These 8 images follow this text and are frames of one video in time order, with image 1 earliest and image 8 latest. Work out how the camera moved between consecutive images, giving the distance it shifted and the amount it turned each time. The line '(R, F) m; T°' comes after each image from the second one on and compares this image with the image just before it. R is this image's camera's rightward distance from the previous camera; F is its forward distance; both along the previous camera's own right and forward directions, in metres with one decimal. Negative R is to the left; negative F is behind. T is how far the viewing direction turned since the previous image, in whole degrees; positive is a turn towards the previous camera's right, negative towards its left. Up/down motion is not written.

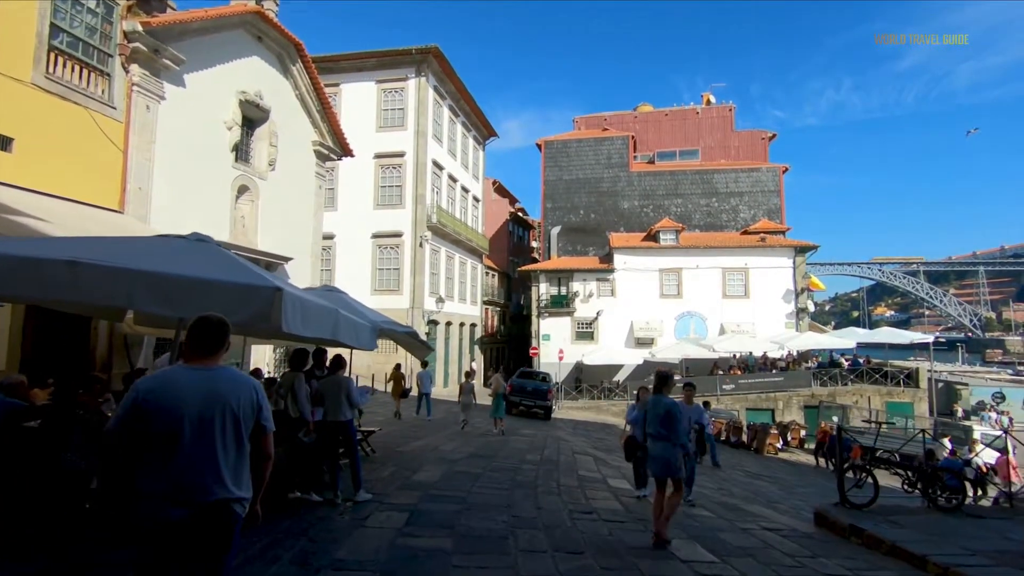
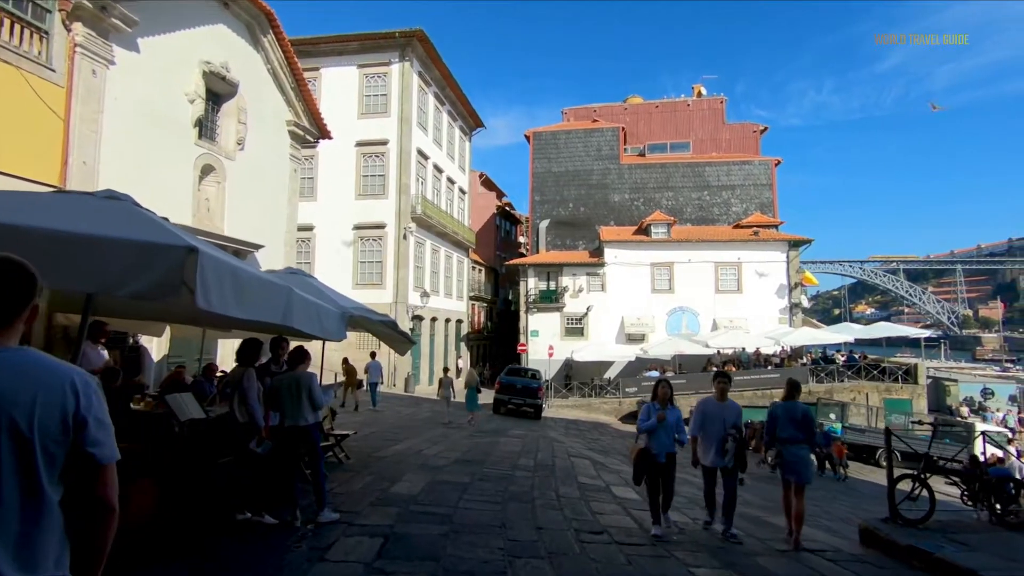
(-0.1, +1.1) m; +1°
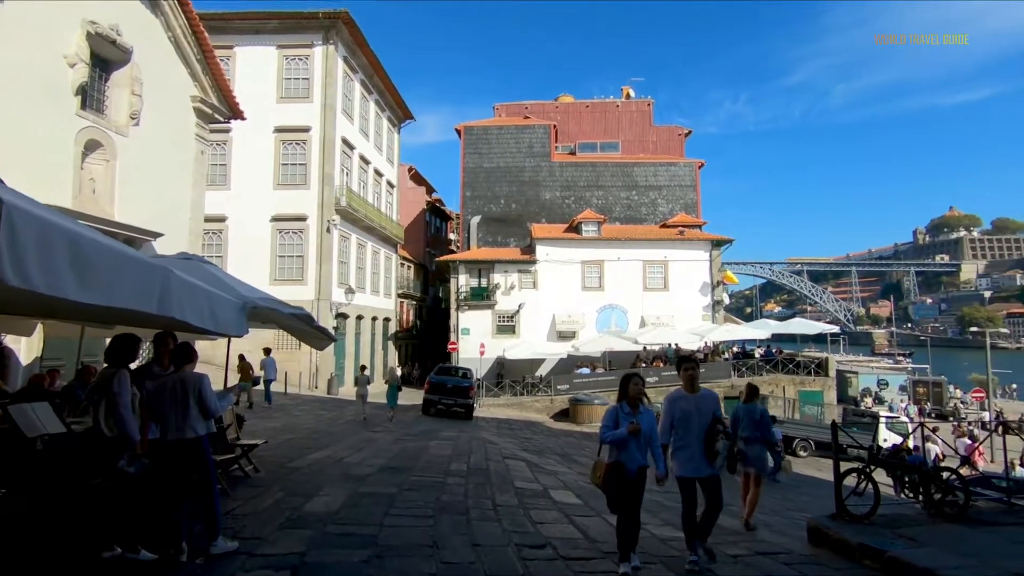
(0.0, +0.6) m; +7°
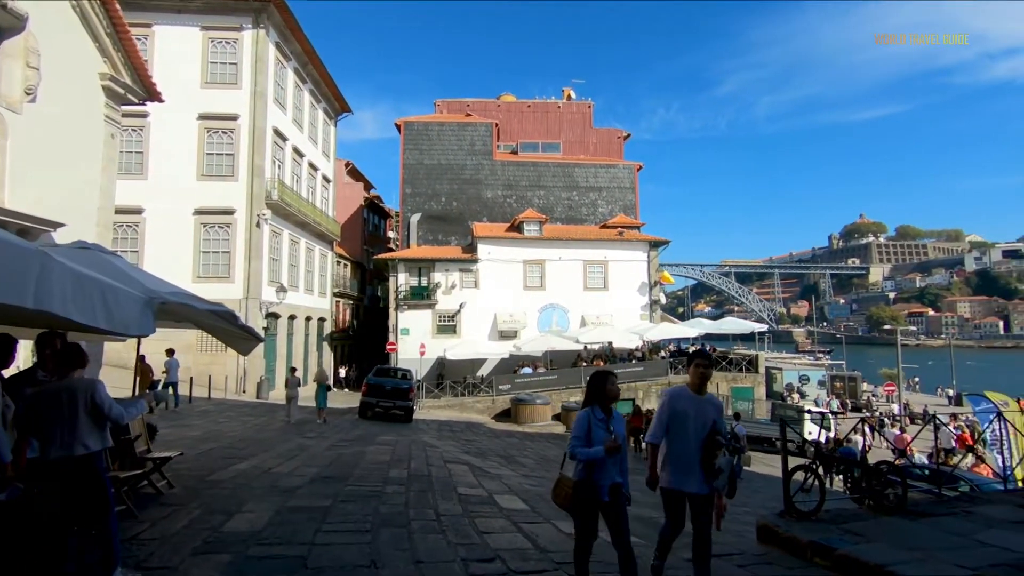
(-0.1, +0.4) m; +6°
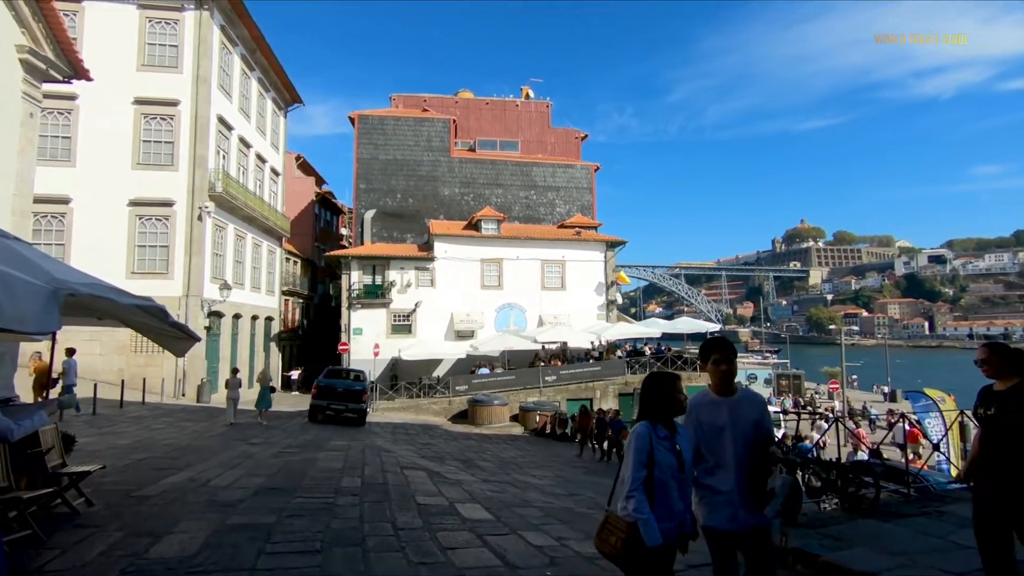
(-0.1, +0.4) m; +5°
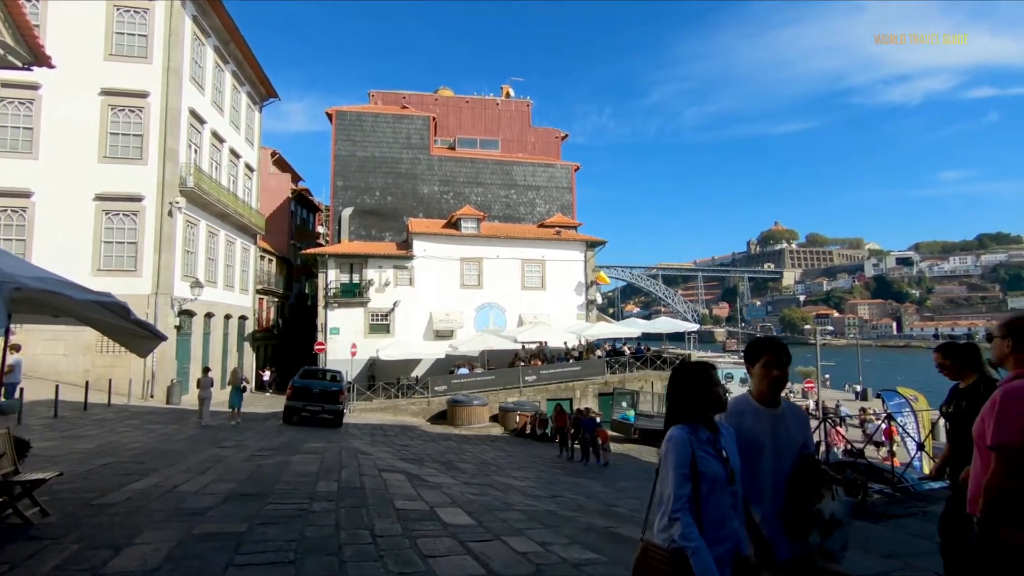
(-0.1, +0.2) m; +2°
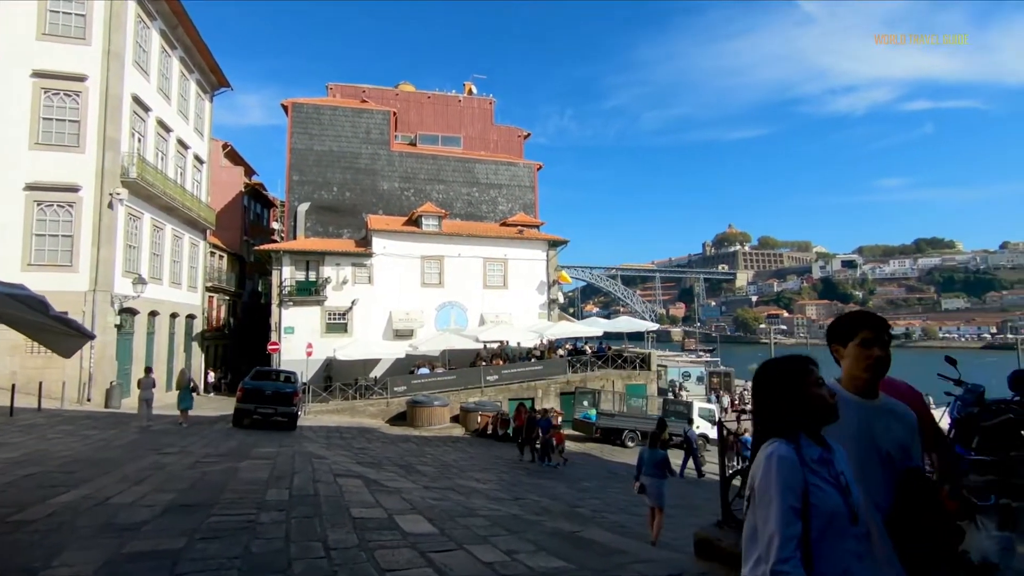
(0.0, +0.3) m; +4°
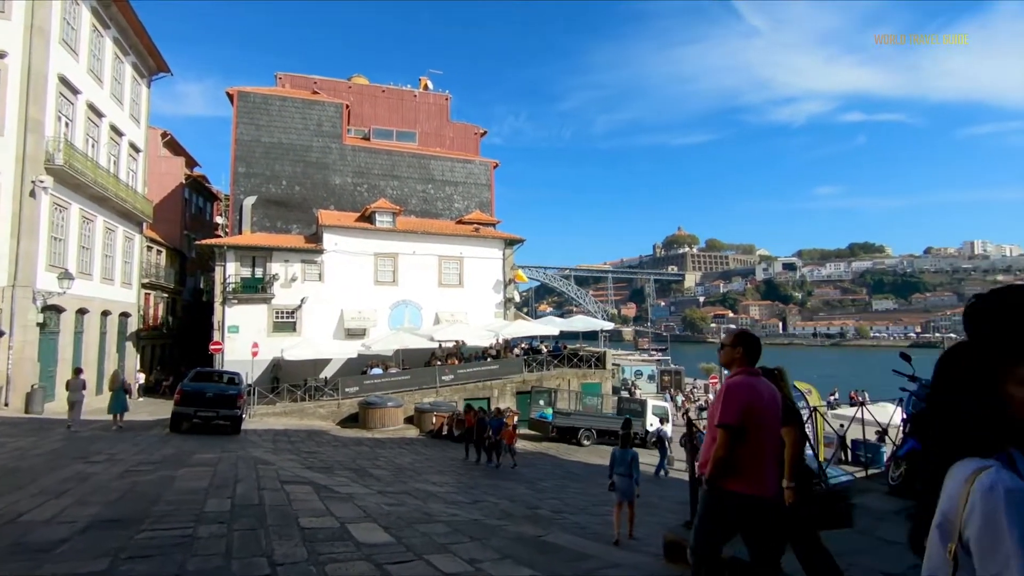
(-0.1, +0.3) m; +5°
